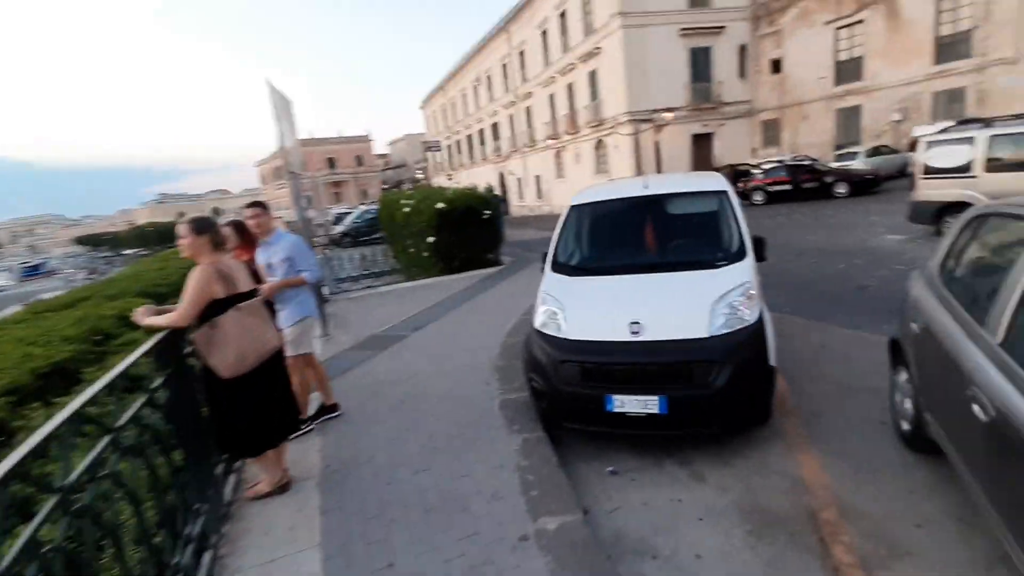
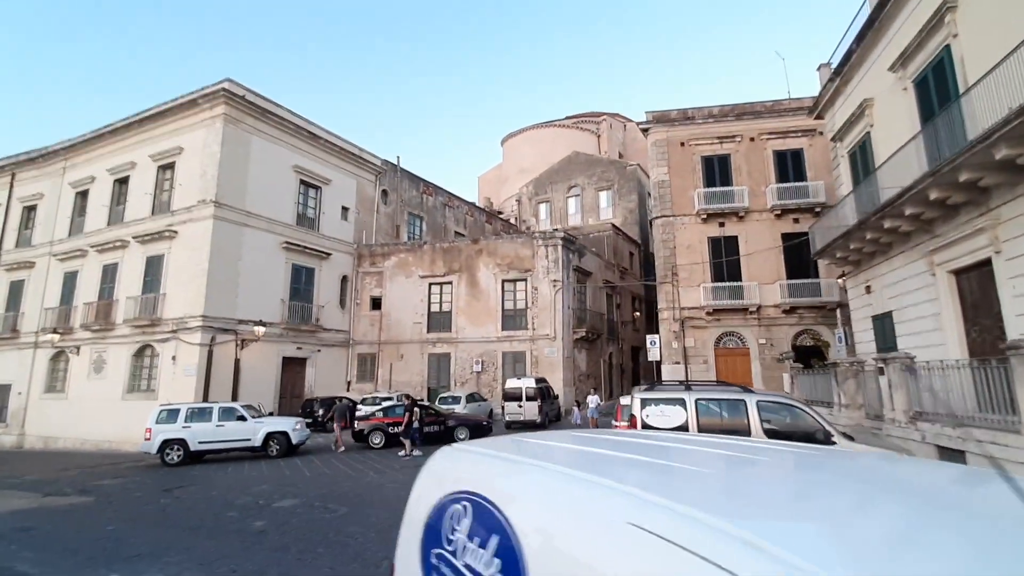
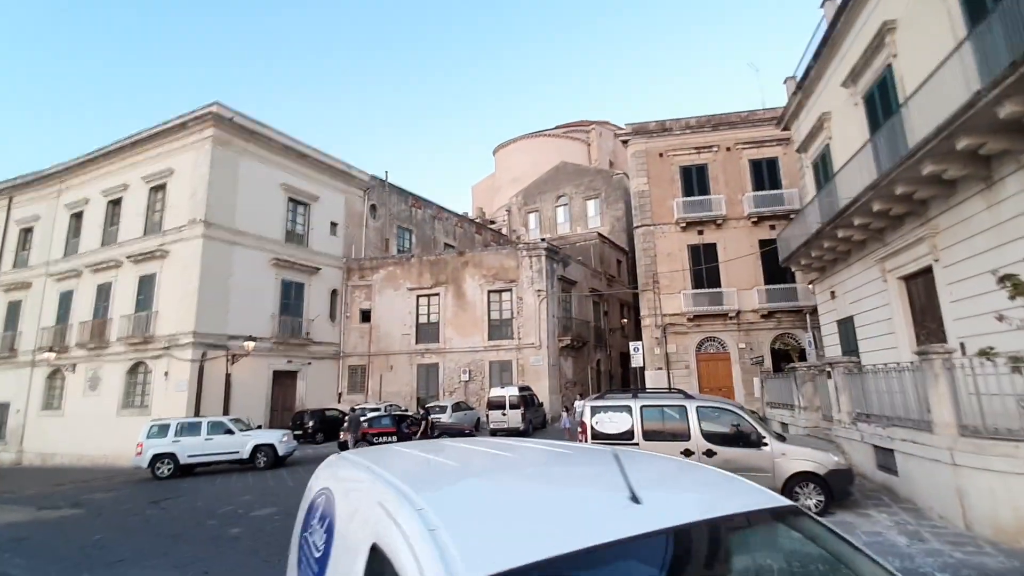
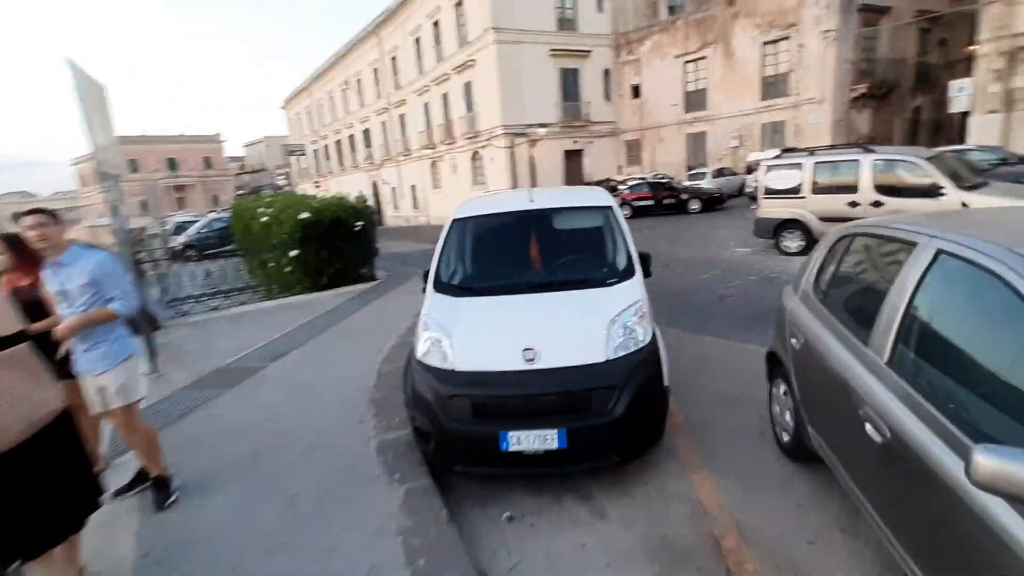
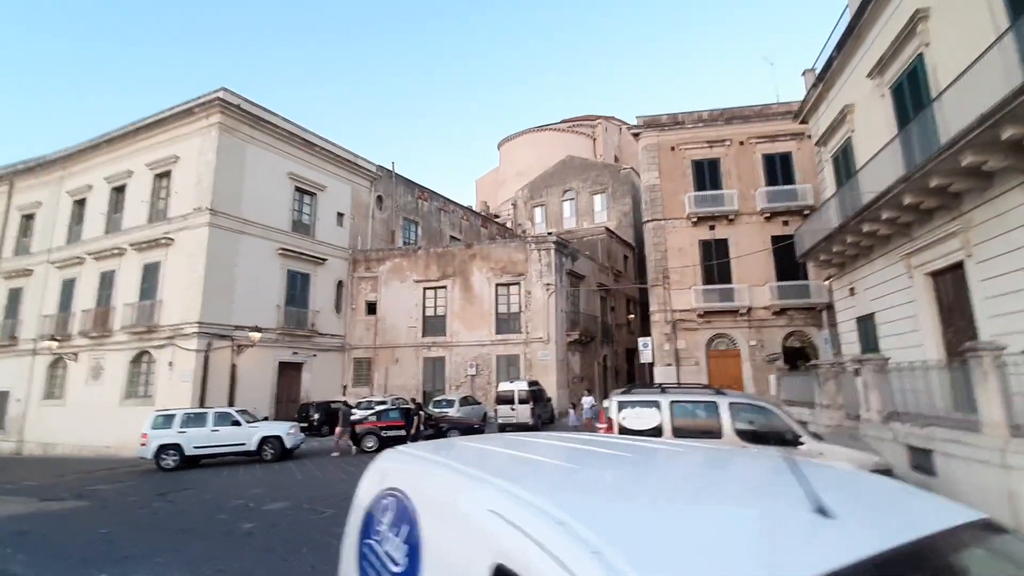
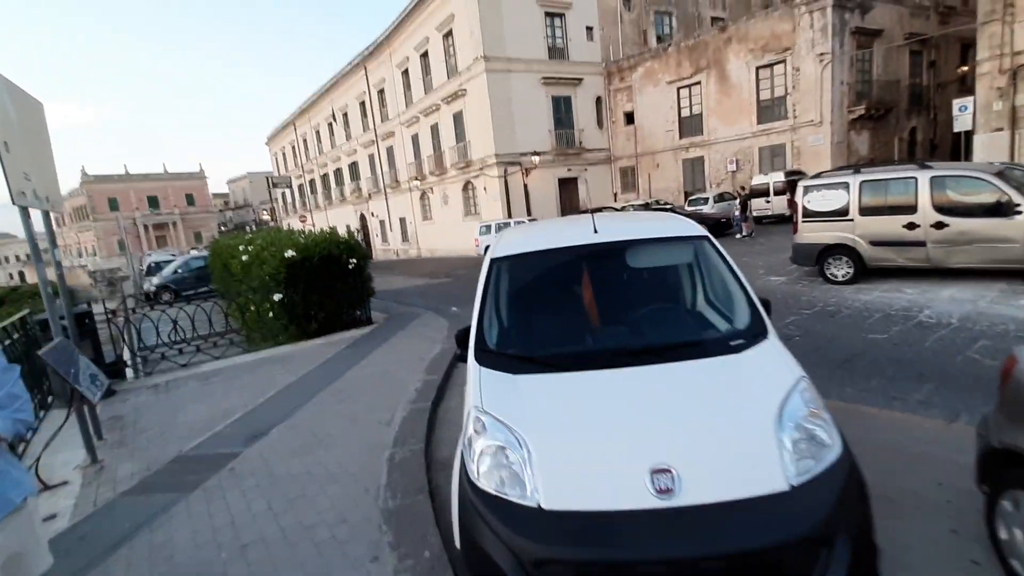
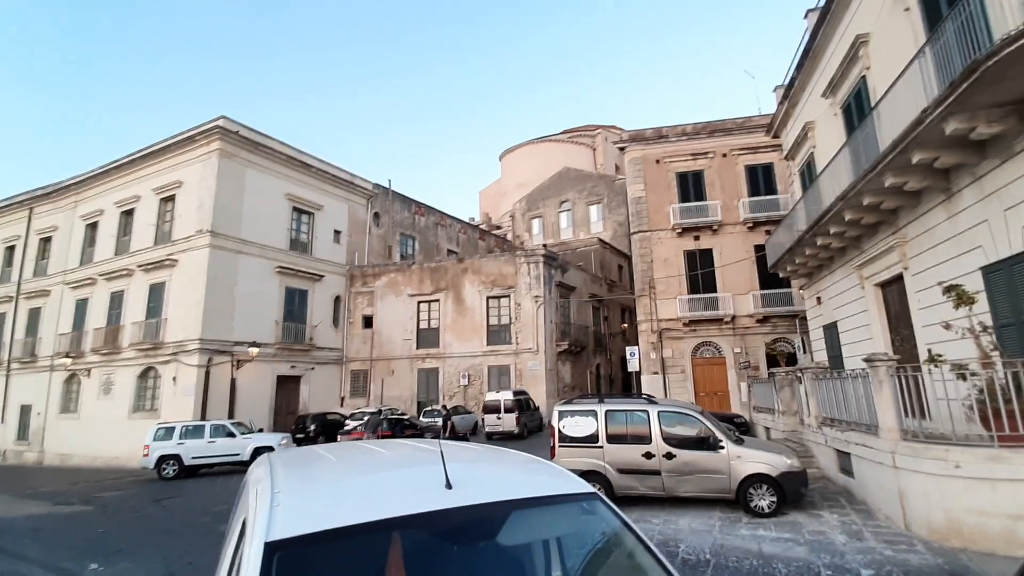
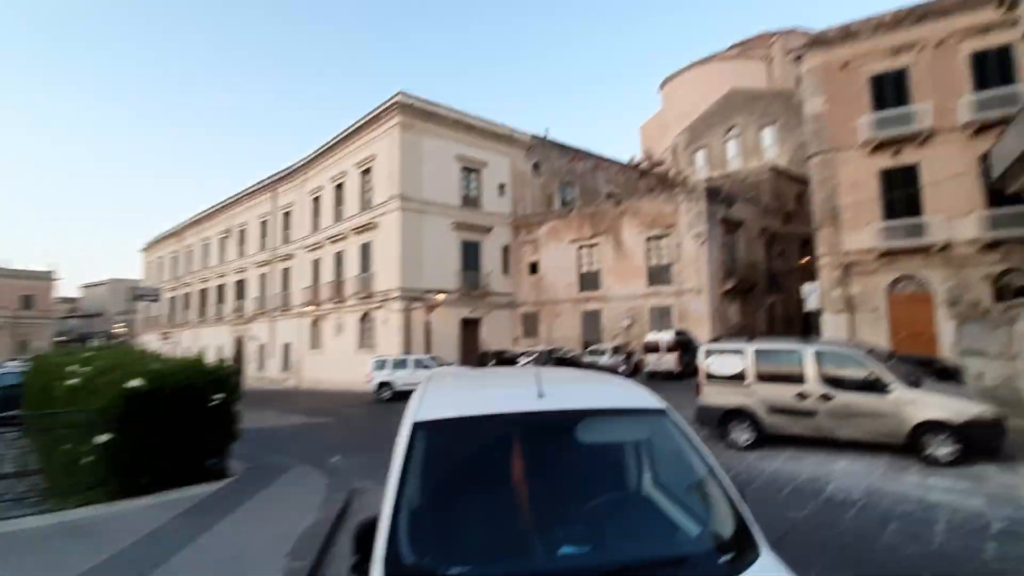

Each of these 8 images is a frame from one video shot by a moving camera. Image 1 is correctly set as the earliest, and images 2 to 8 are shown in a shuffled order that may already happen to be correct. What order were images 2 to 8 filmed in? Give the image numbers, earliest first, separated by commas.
4, 6, 8, 7, 3, 5, 2
